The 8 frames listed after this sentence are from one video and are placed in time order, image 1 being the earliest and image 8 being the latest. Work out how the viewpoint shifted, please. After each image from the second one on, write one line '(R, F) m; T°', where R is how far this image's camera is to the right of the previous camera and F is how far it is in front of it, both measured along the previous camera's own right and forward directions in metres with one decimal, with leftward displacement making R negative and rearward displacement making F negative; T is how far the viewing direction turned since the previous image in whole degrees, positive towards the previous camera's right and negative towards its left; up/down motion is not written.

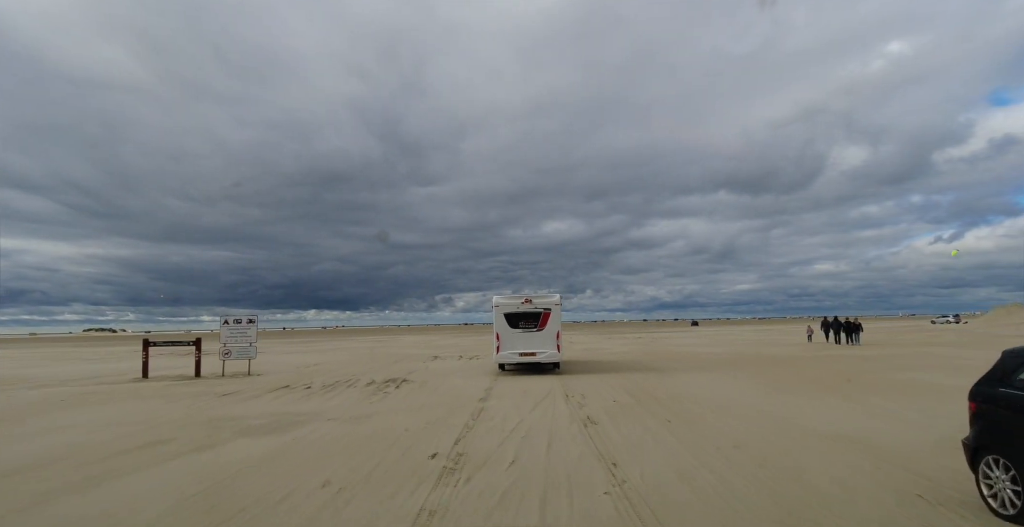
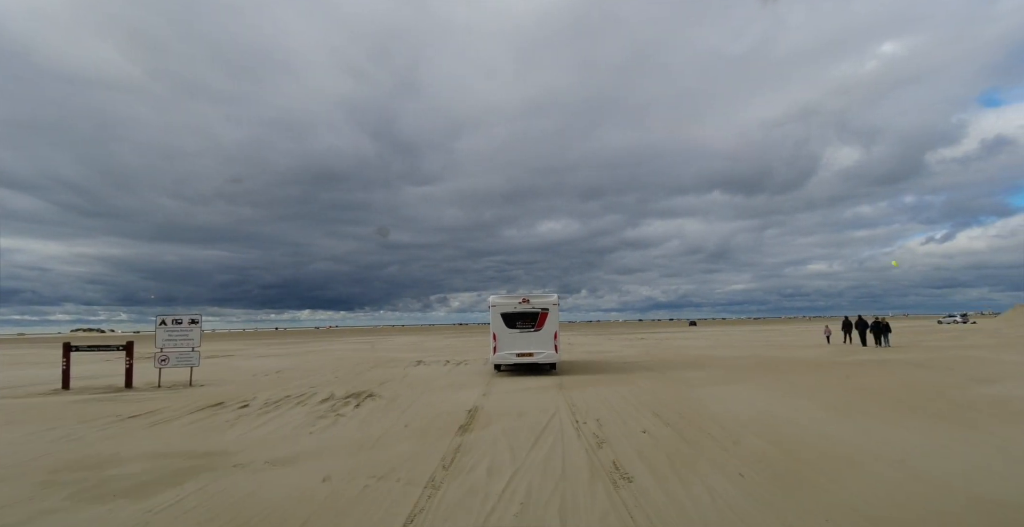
(+0.1, +3.2) m; +1°
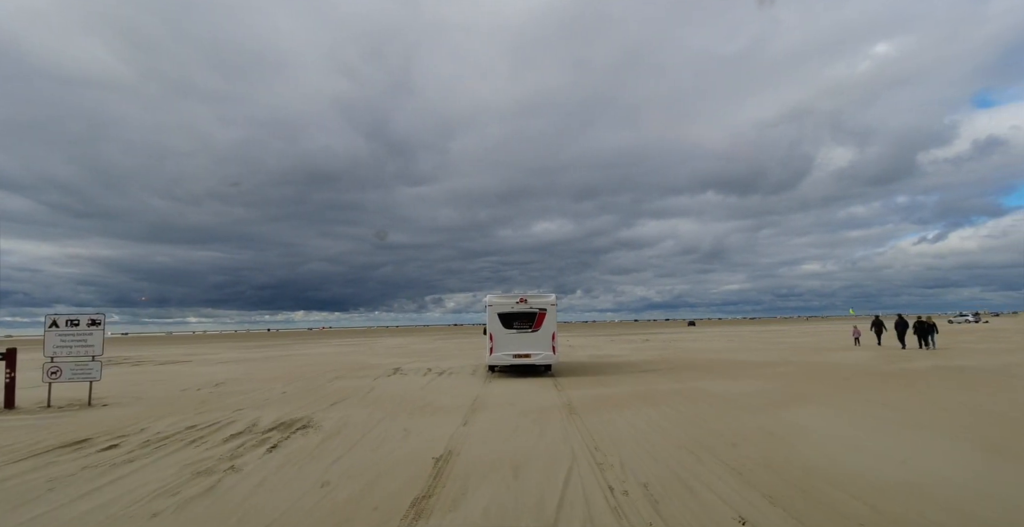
(+0.1, +3.7) m; +1°
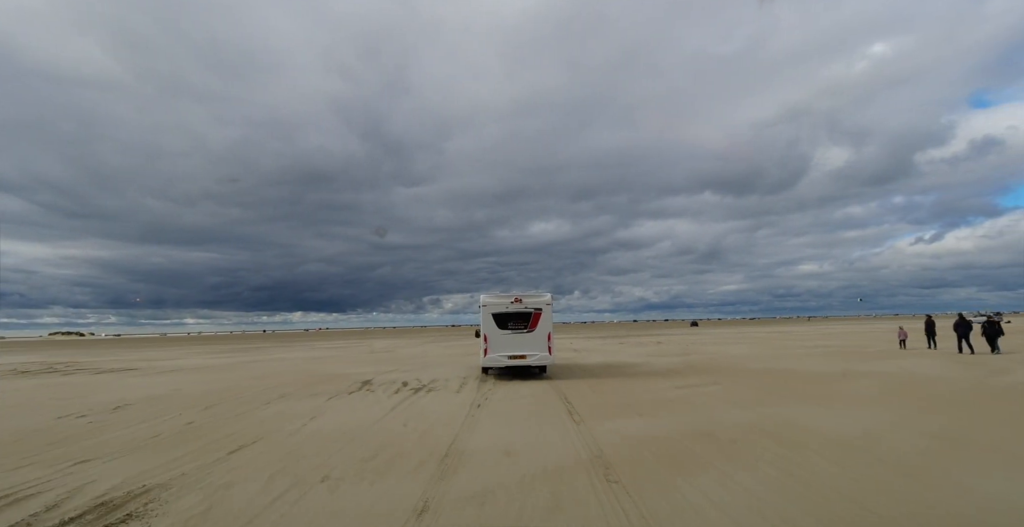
(-0.2, +3.6) m; 0°
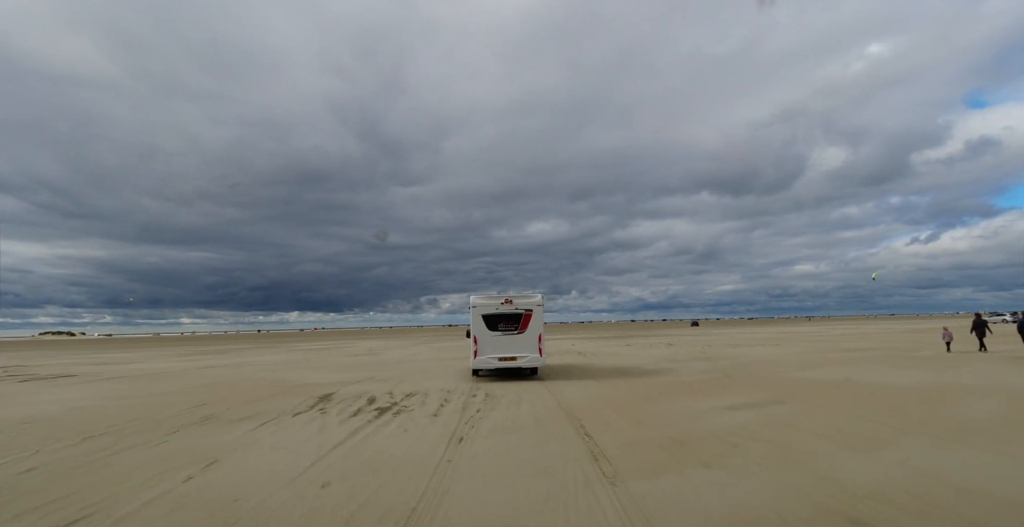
(+0.1, +3.1) m; 0°
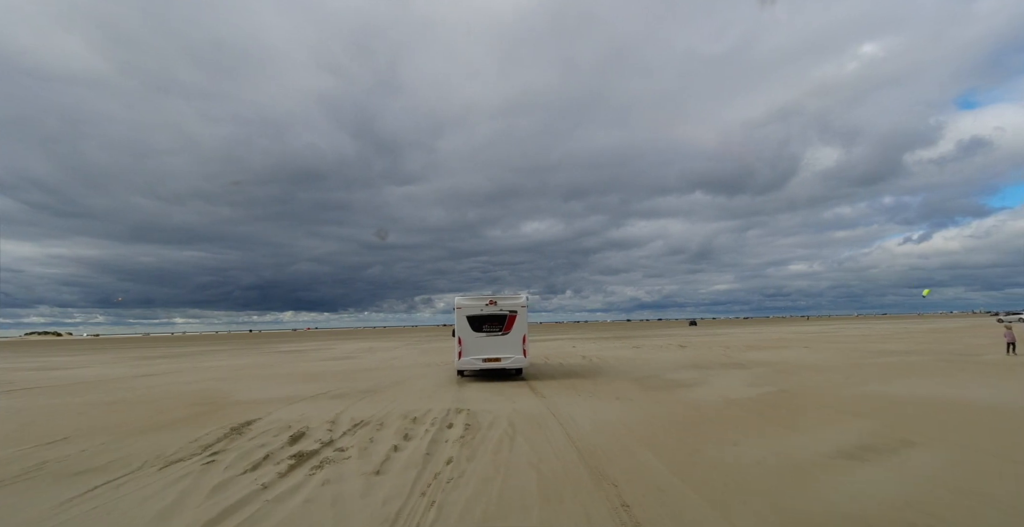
(+0.1, +3.5) m; +1°
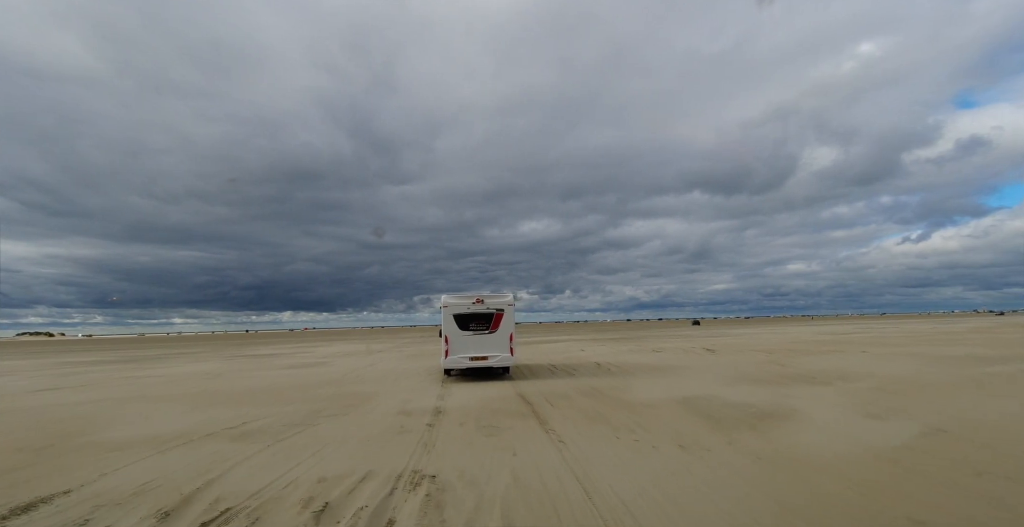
(0.0, +4.0) m; 0°
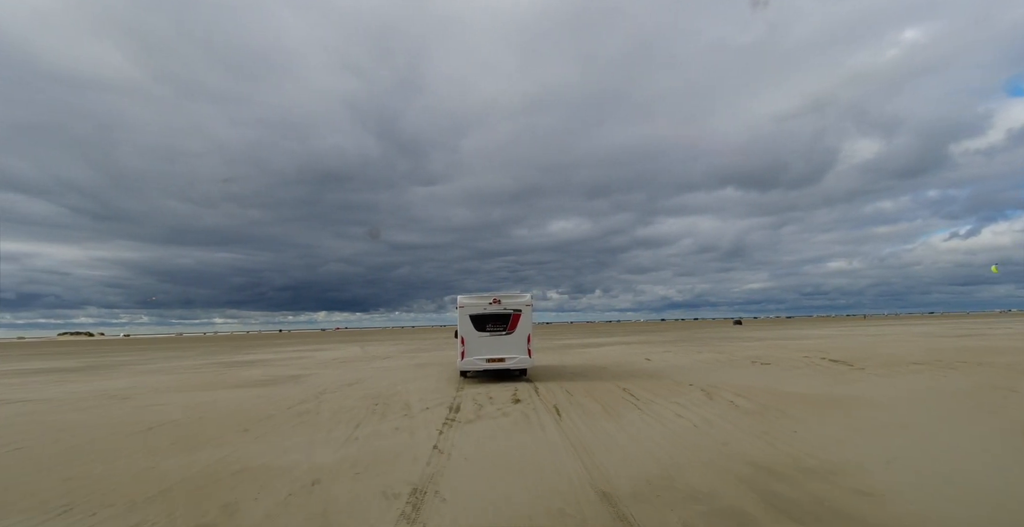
(-0.5, +6.6) m; -3°
